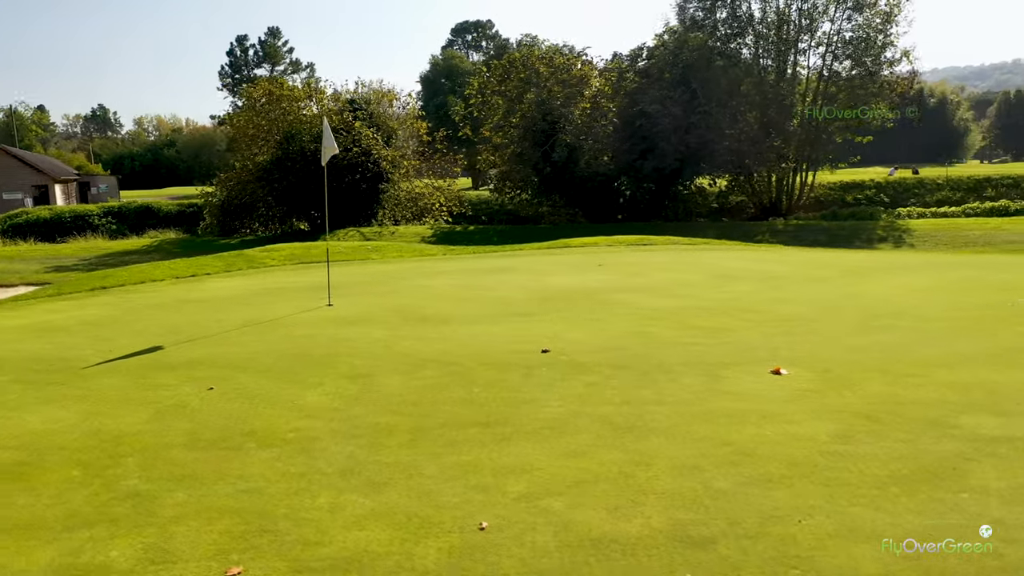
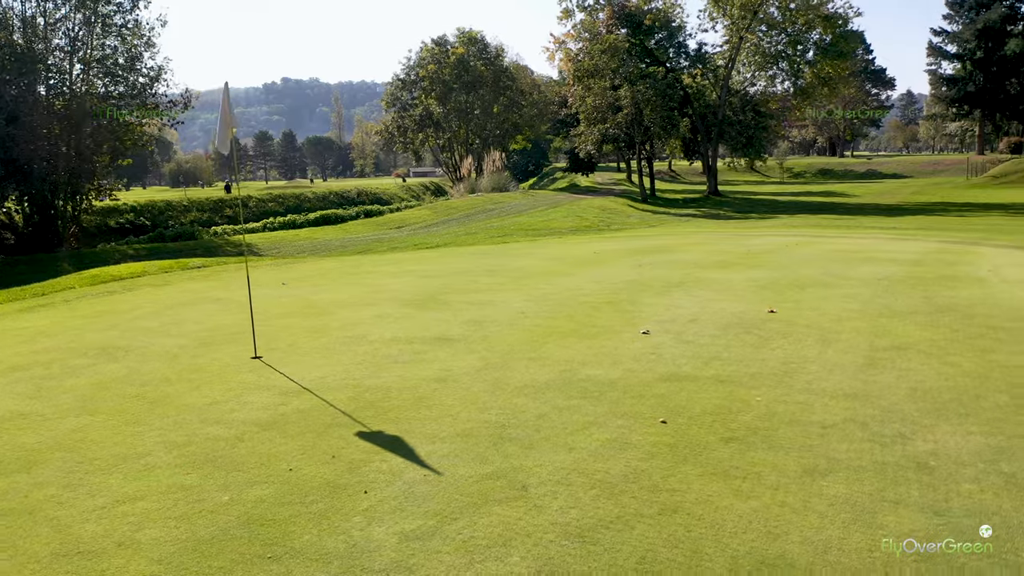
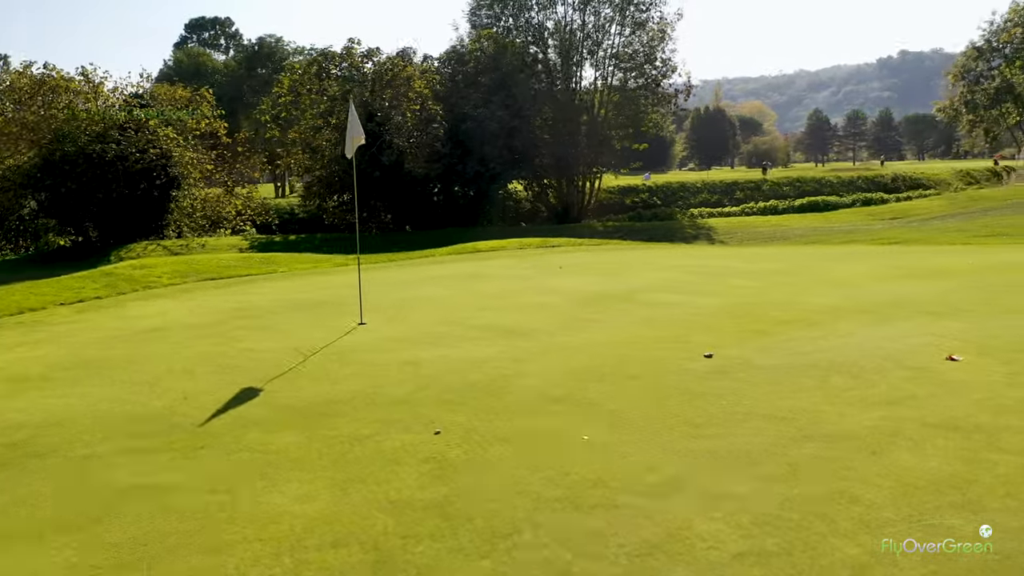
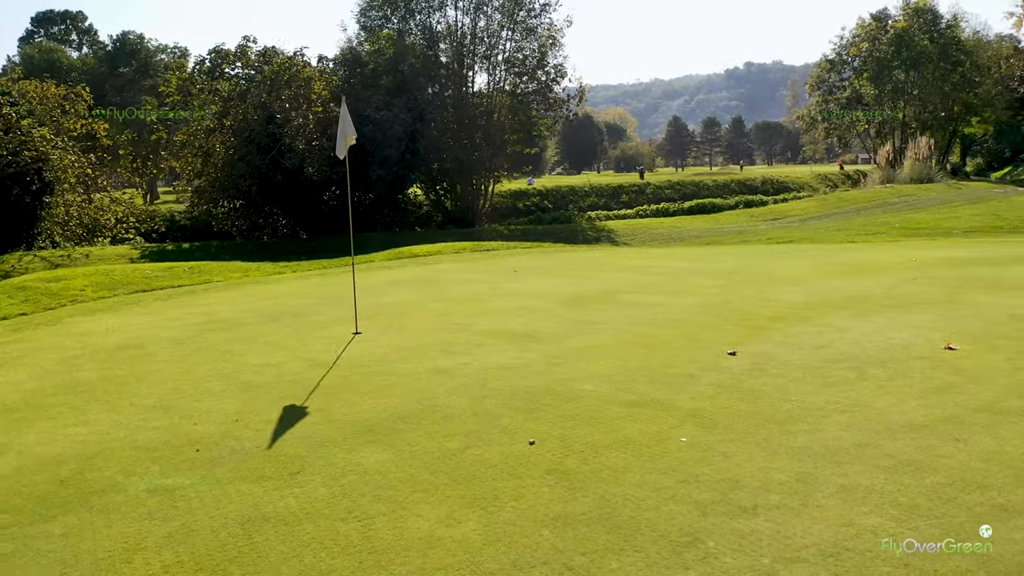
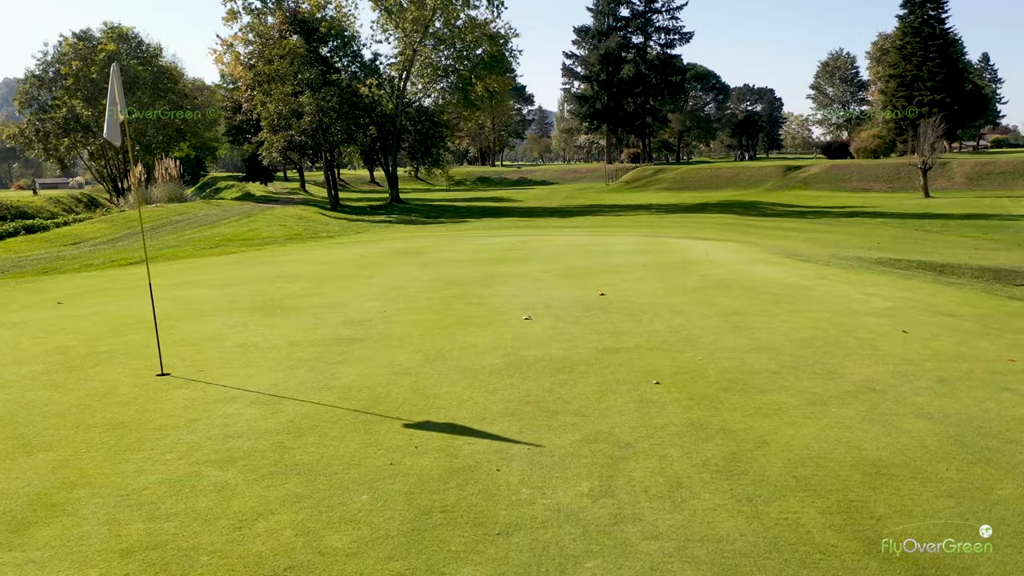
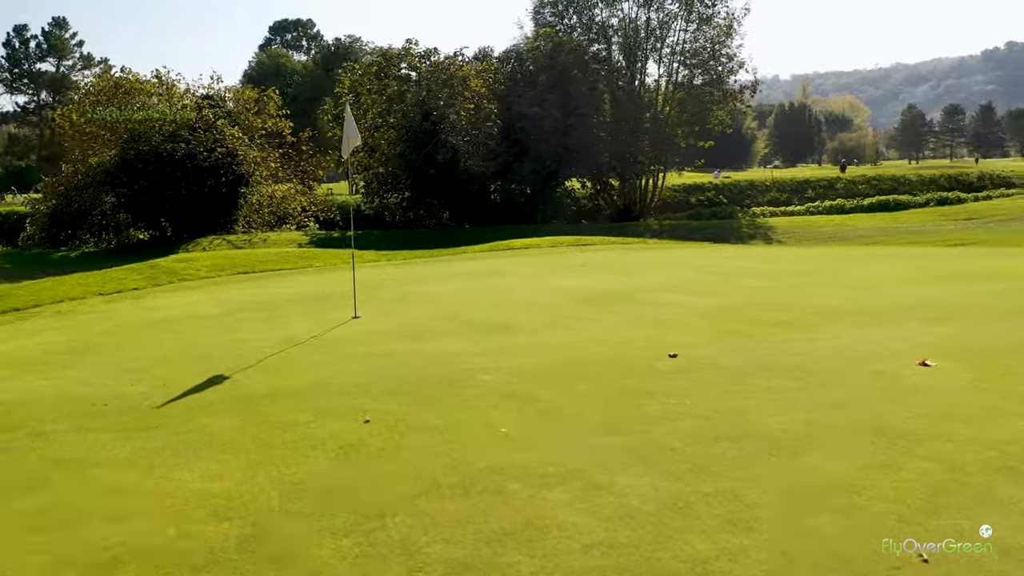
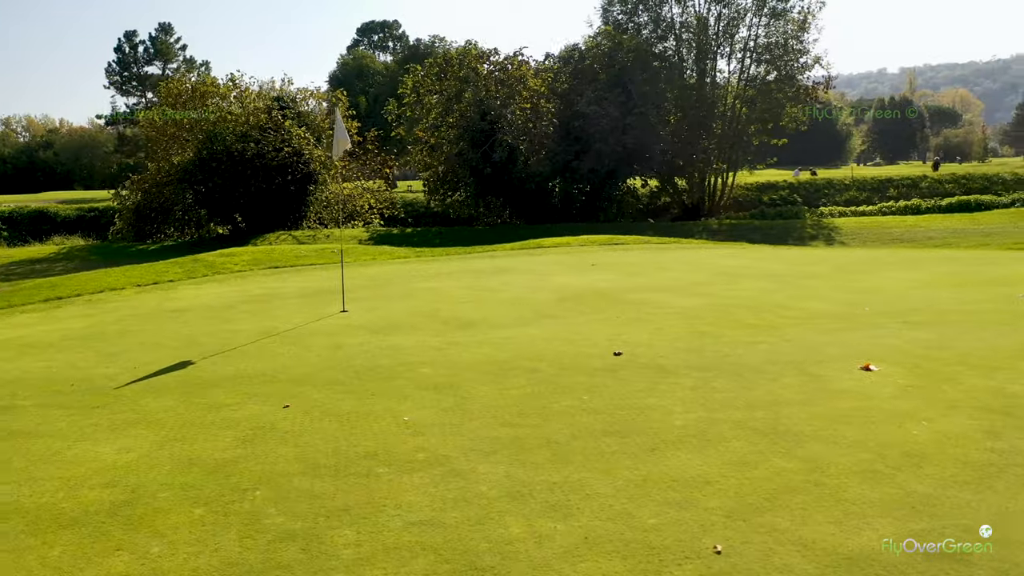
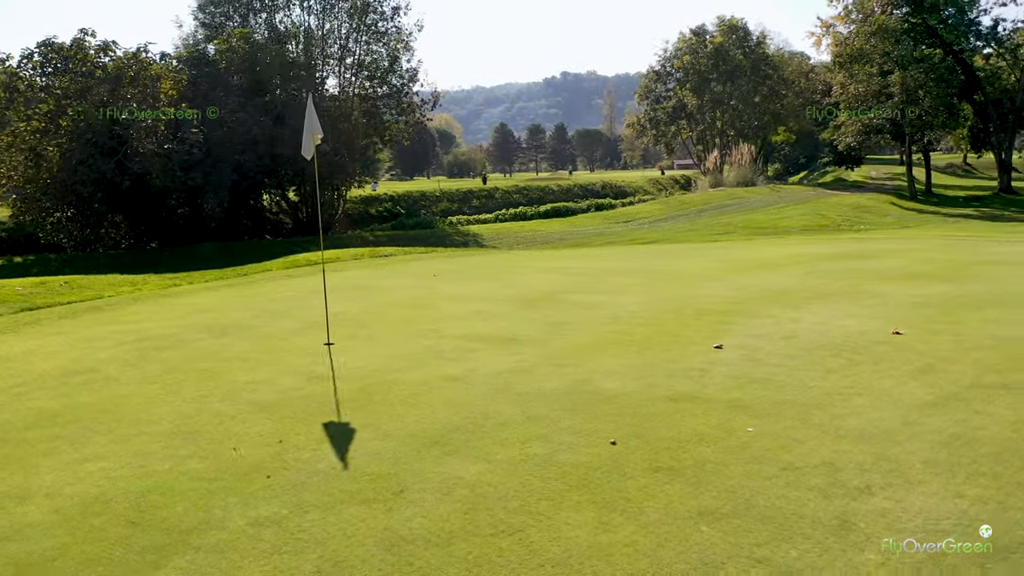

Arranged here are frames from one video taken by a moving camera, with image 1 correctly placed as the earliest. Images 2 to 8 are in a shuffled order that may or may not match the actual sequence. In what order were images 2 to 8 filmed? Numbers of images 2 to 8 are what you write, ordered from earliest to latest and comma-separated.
7, 6, 3, 4, 8, 2, 5
